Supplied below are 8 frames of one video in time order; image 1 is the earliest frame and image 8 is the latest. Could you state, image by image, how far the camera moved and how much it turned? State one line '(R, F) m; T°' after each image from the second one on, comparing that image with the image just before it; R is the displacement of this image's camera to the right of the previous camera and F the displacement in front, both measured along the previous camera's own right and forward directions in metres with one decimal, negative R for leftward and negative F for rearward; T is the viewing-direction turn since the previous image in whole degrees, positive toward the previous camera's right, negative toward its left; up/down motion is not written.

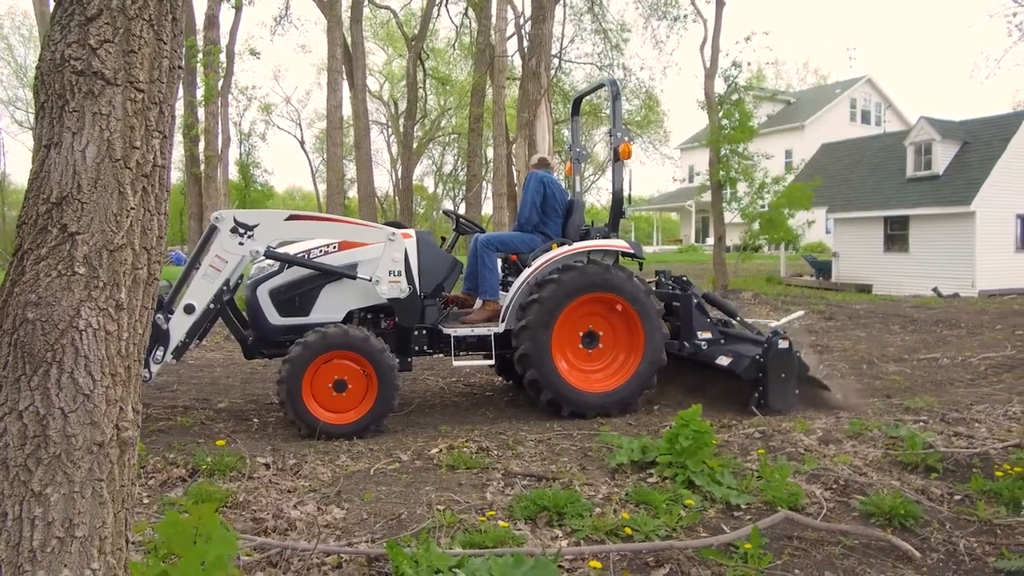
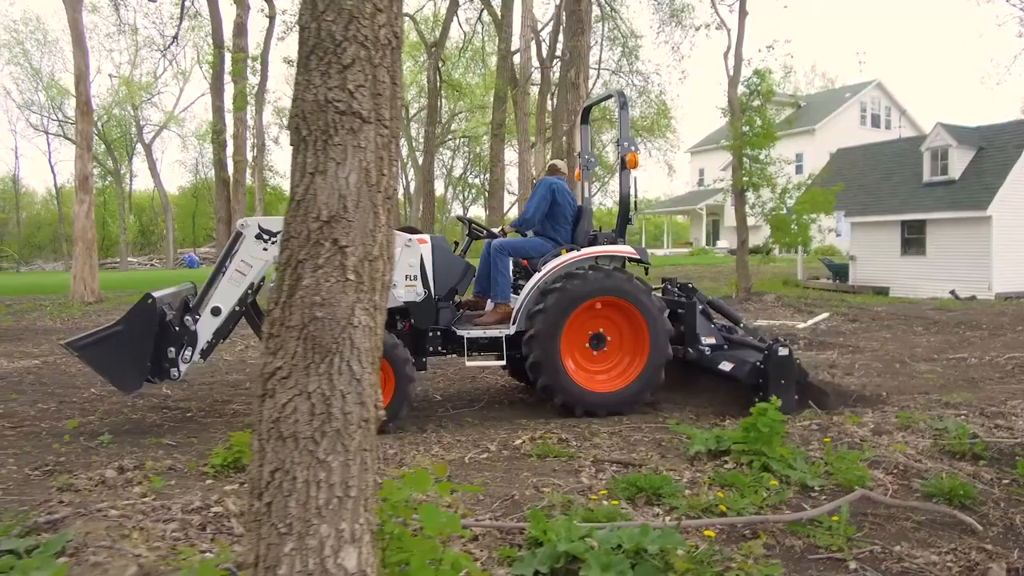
(-0.5, -0.4) m; 0°
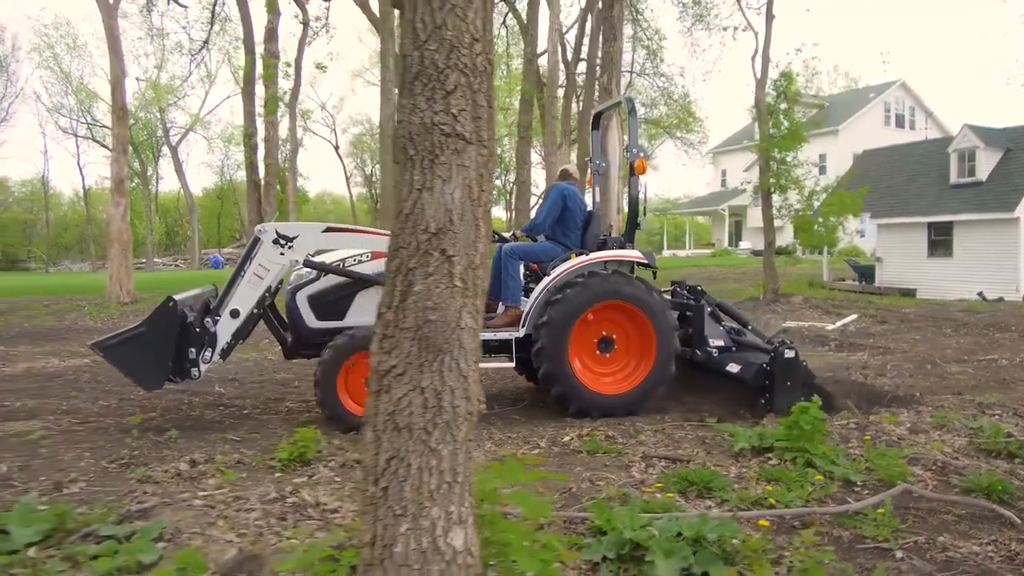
(-0.2, -0.2) m; -1°
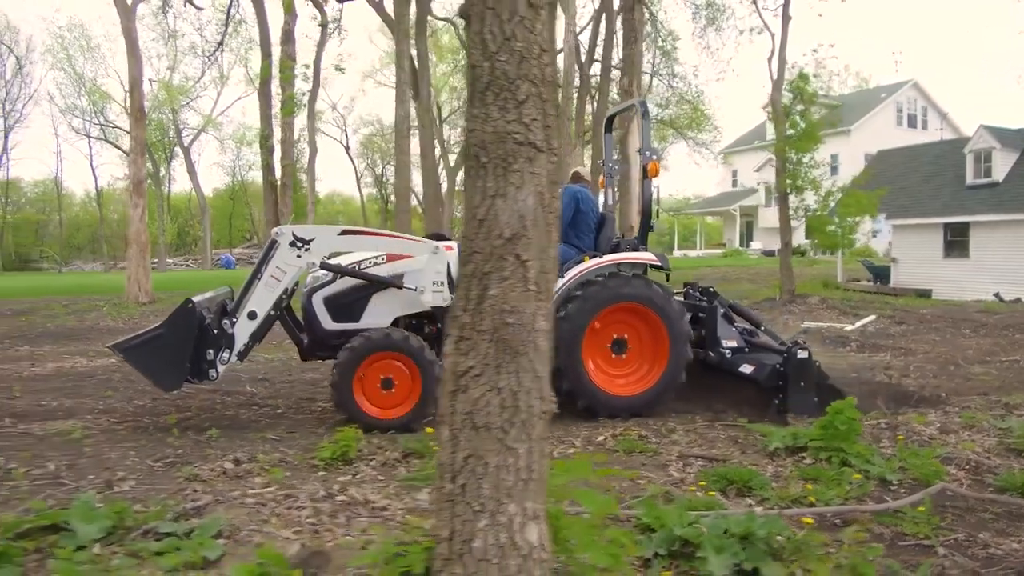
(-0.2, -0.1) m; 0°
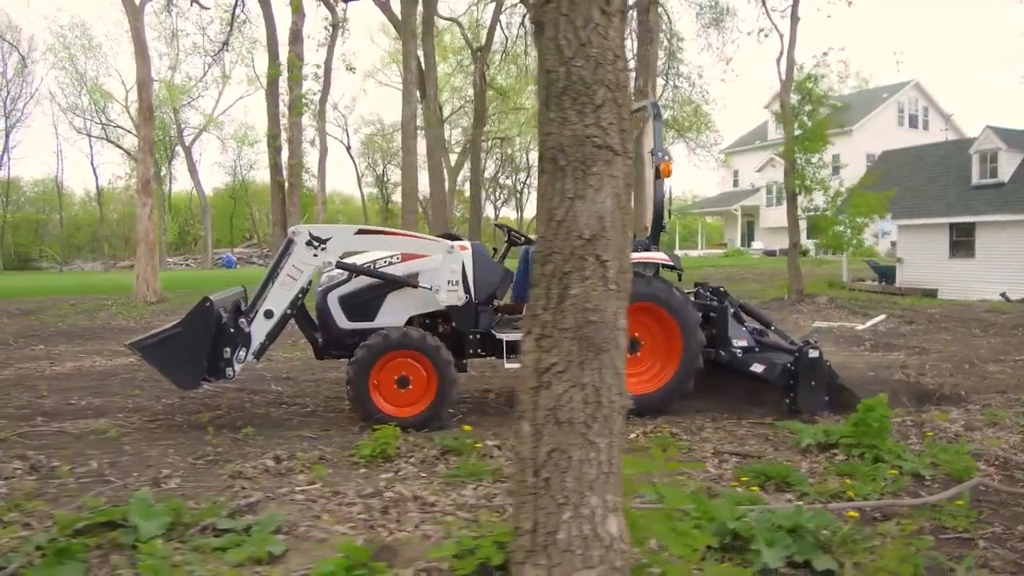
(-0.3, -0.1) m; 0°
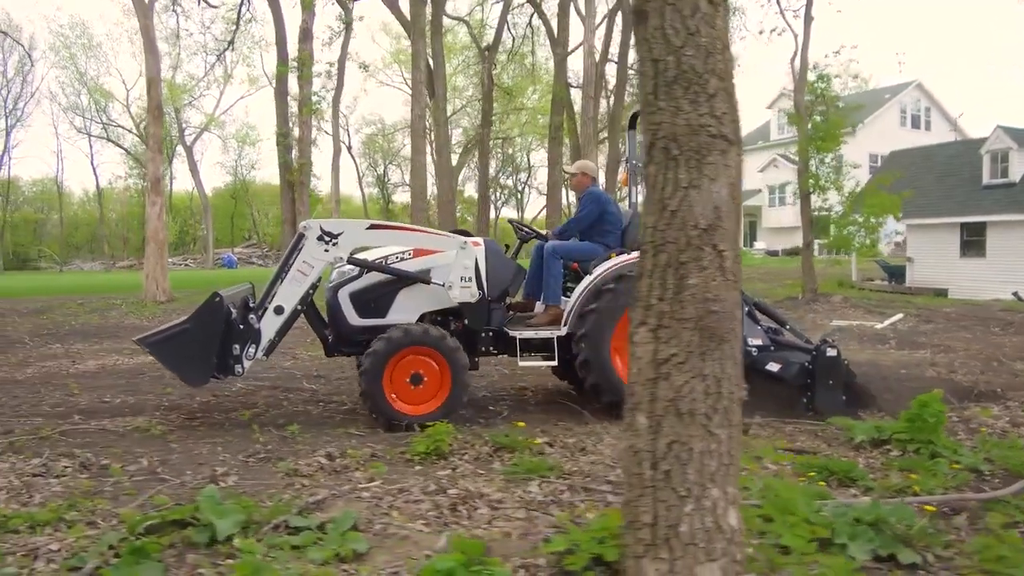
(-0.4, 0.0) m; 0°
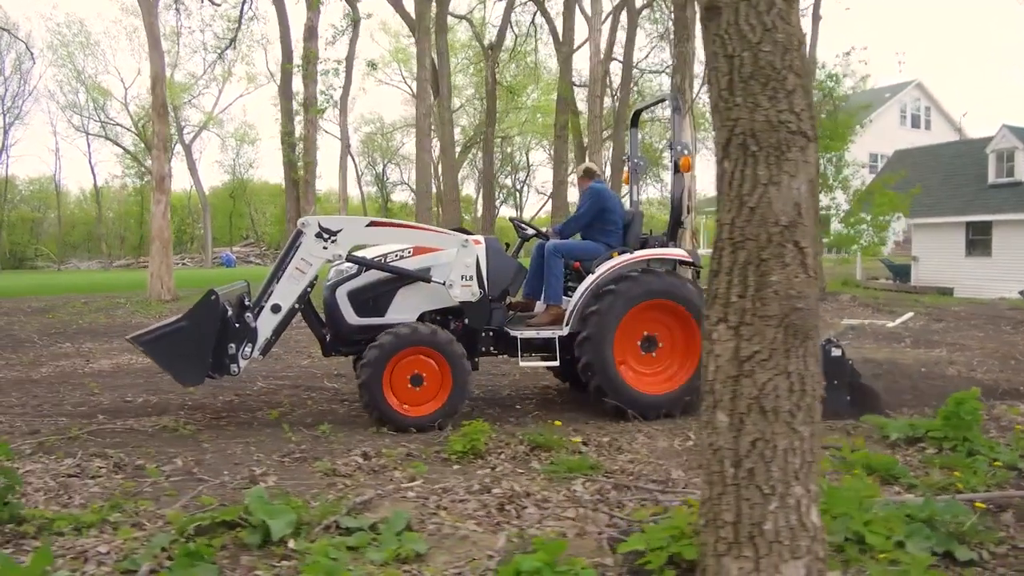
(-0.3, 0.0) m; 0°
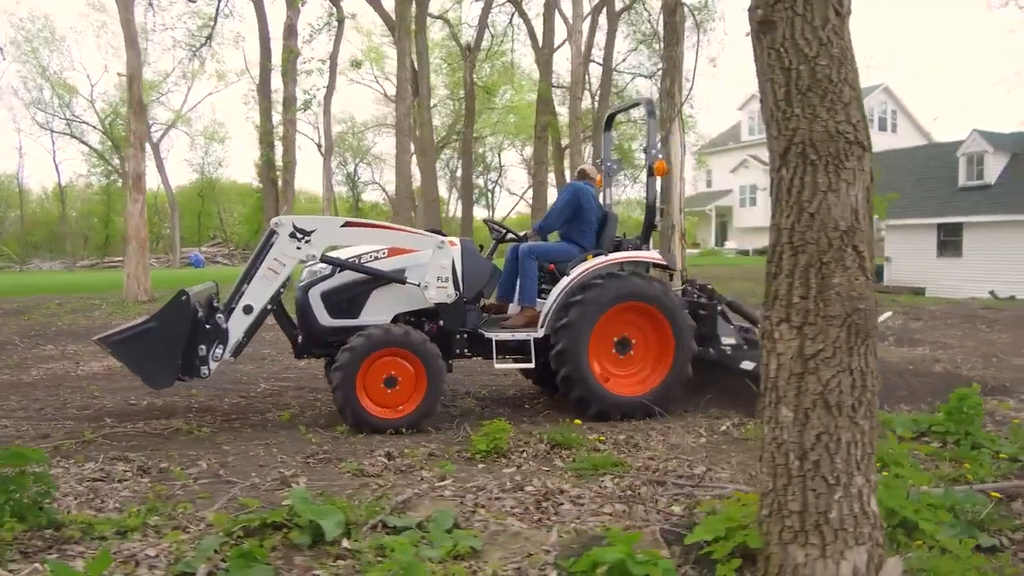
(-0.4, -0.1) m; +2°
